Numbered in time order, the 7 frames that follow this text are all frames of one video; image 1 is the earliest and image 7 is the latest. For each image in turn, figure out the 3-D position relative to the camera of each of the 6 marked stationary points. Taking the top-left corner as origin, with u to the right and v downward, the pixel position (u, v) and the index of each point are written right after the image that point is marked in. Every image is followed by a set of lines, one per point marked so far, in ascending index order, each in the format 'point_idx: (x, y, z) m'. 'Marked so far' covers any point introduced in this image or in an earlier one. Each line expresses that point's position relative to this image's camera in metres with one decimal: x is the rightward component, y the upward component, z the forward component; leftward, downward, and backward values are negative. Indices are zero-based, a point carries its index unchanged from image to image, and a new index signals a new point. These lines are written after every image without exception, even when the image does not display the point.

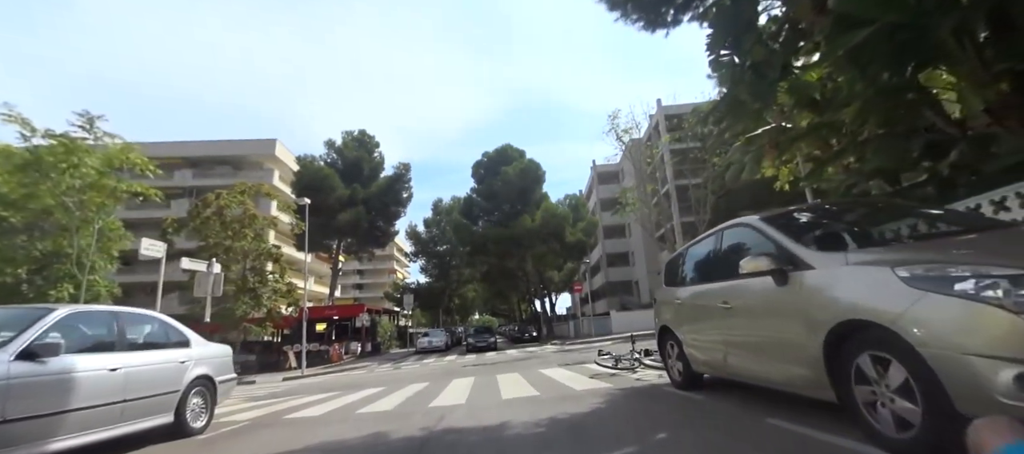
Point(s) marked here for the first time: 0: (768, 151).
0: (+5.0, +1.4, +9.0) m
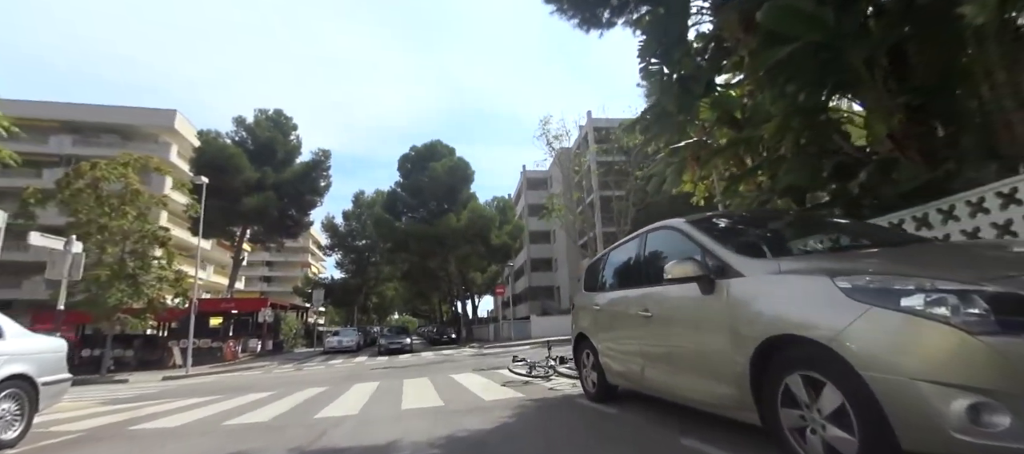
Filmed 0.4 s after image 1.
0: (+3.5, +1.2, +9.1) m
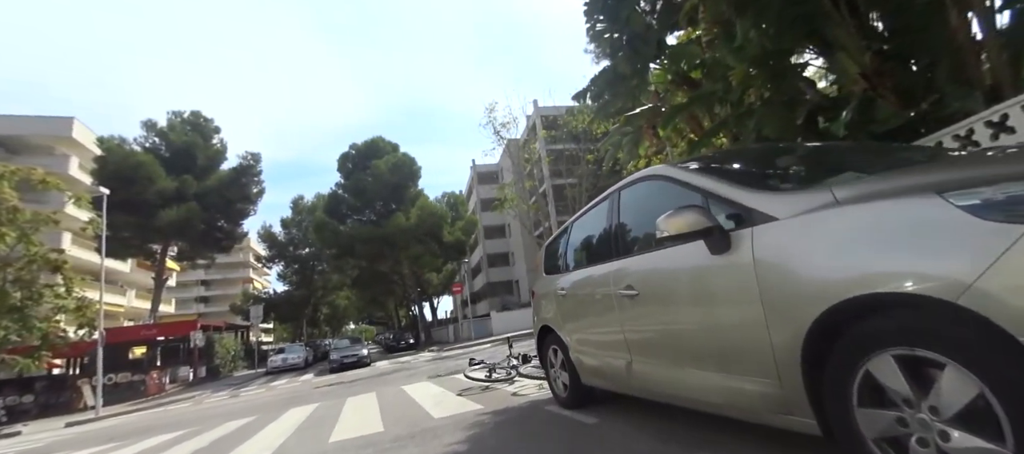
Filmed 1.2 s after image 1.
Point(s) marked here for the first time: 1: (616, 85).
0: (+2.4, +1.7, +8.4) m
1: (+1.8, +2.4, +7.9) m
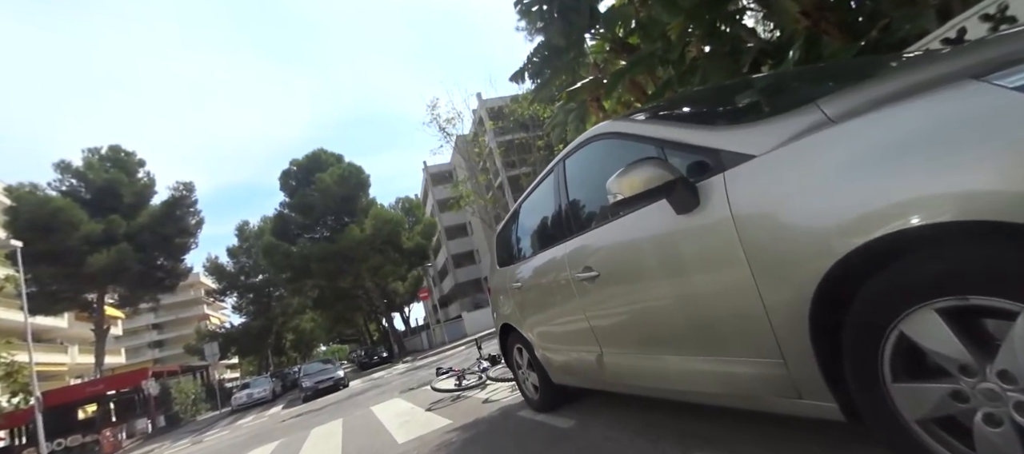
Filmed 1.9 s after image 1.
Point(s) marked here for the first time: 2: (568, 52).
0: (+1.4, +2.1, +8.0) m
1: (+0.7, +2.7, +7.4) m
2: (+0.9, +2.8, +7.4) m
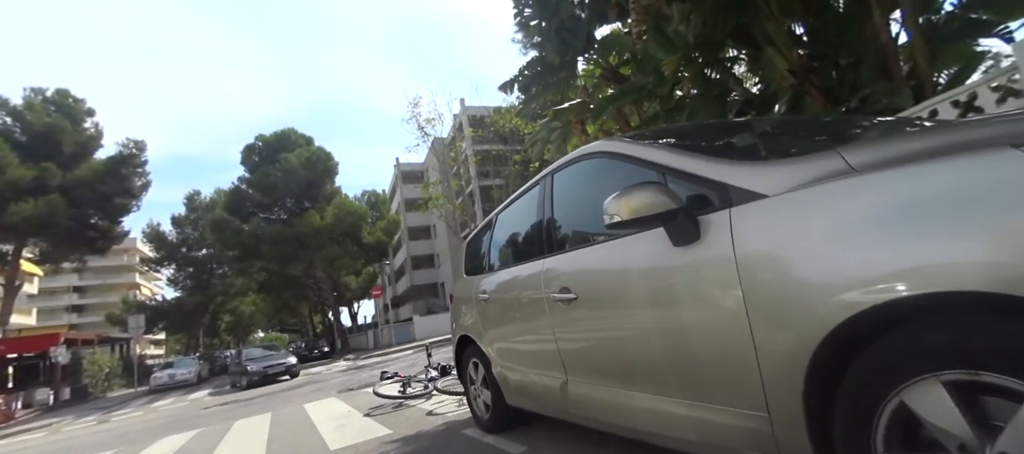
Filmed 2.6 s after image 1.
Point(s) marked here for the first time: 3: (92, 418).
0: (+1.1, +1.7, +8.1) m
1: (+0.5, +2.4, +7.4) m
2: (+0.8, +2.5, +7.4) m
3: (-14.4, -6.5, +15.8) m
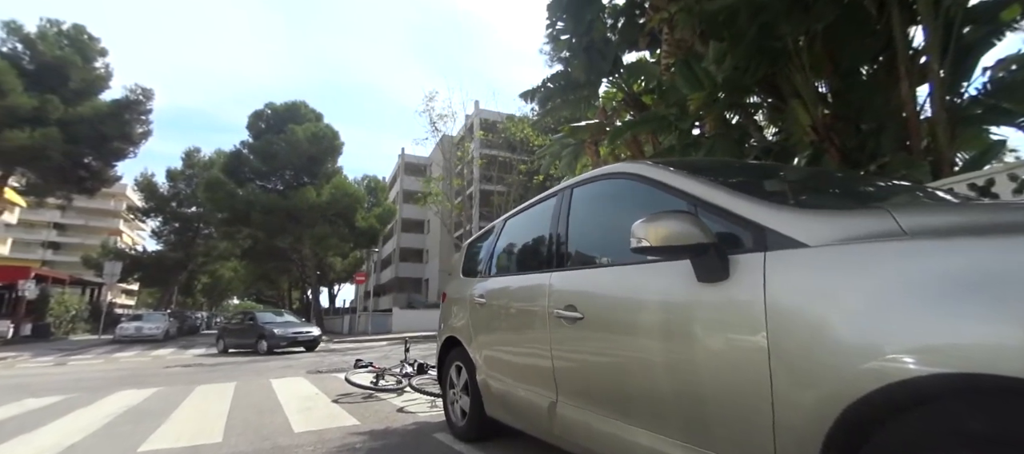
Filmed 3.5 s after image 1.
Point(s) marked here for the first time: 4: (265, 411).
0: (+1.3, +1.4, +8.0) m
1: (+0.9, +2.2, +7.4) m
2: (+1.1, +2.2, +7.3) m
3: (-15.4, -4.4, +15.4) m
4: (-2.7, -2.1, +5.2) m
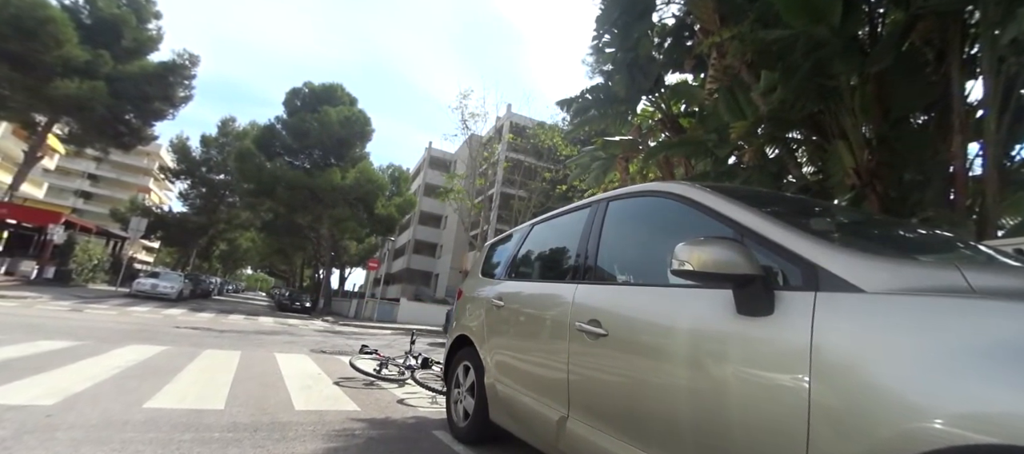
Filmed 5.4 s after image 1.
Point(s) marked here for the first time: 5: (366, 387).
0: (+1.8, +1.1, +7.9) m
1: (+1.5, +2.0, +7.4) m
2: (+1.7, +1.9, +7.3) m
3: (-15.3, -2.6, +15.9) m
4: (-2.7, -1.8, +5.2) m
5: (-1.7, -1.9, +5.4) m
